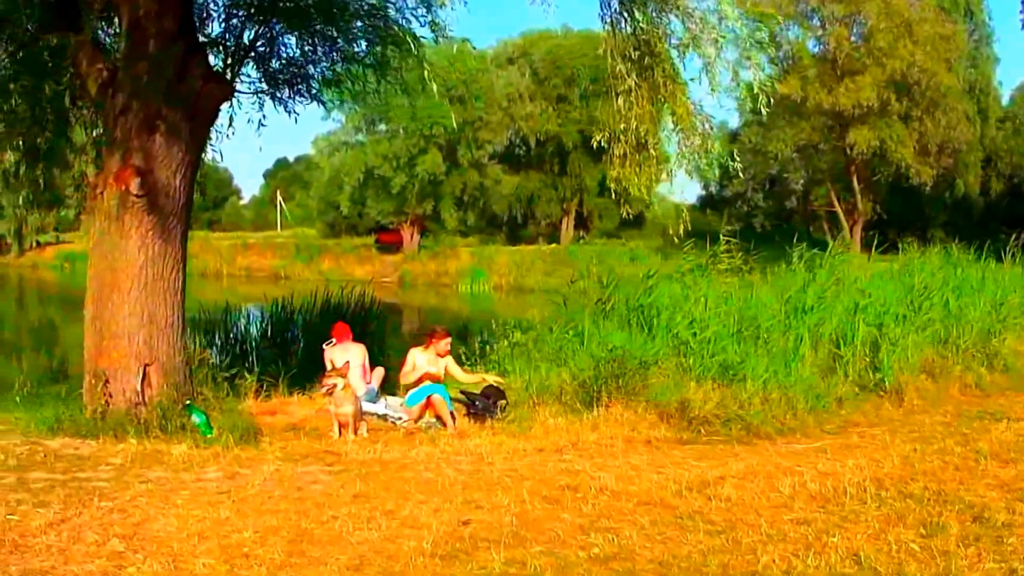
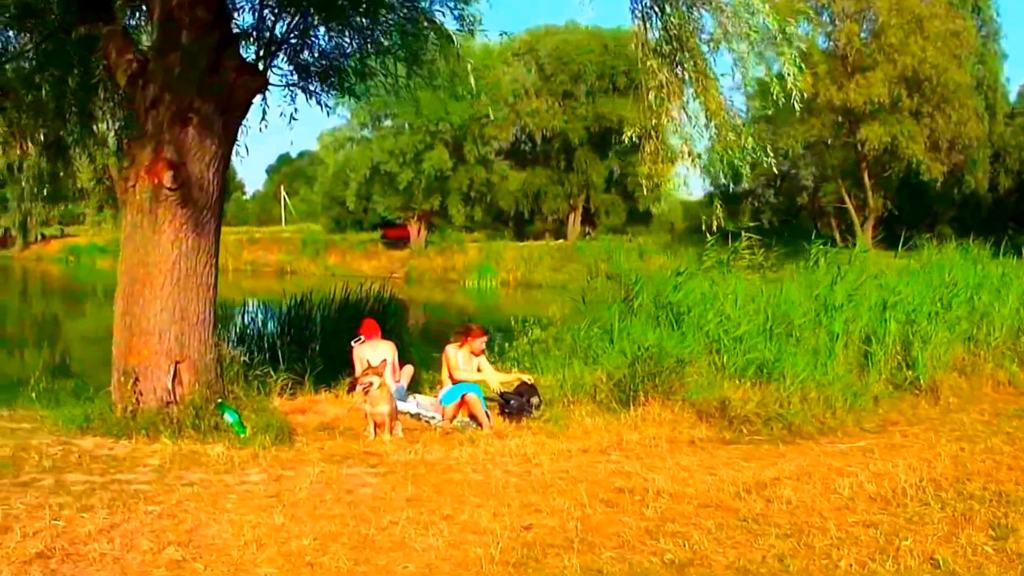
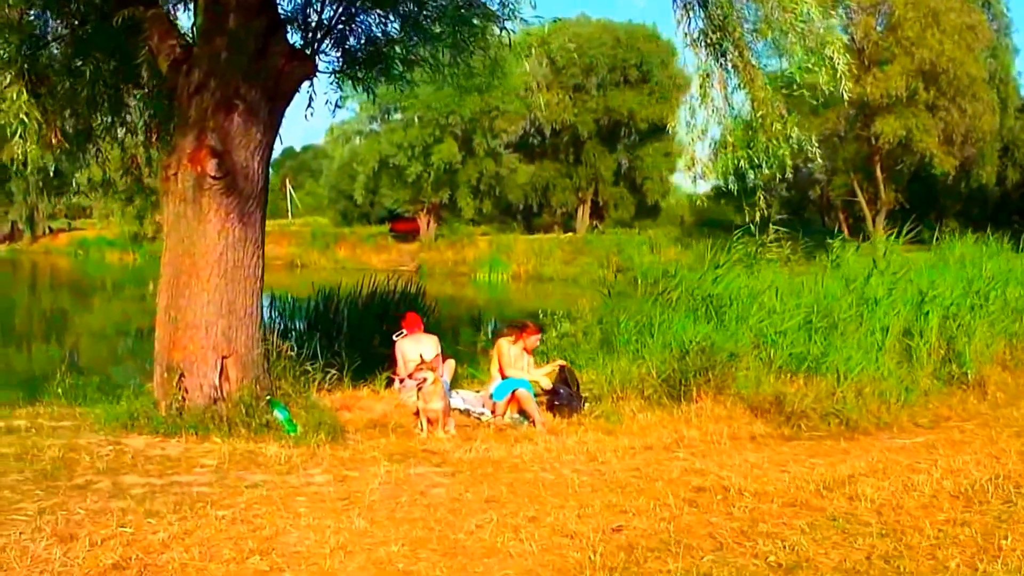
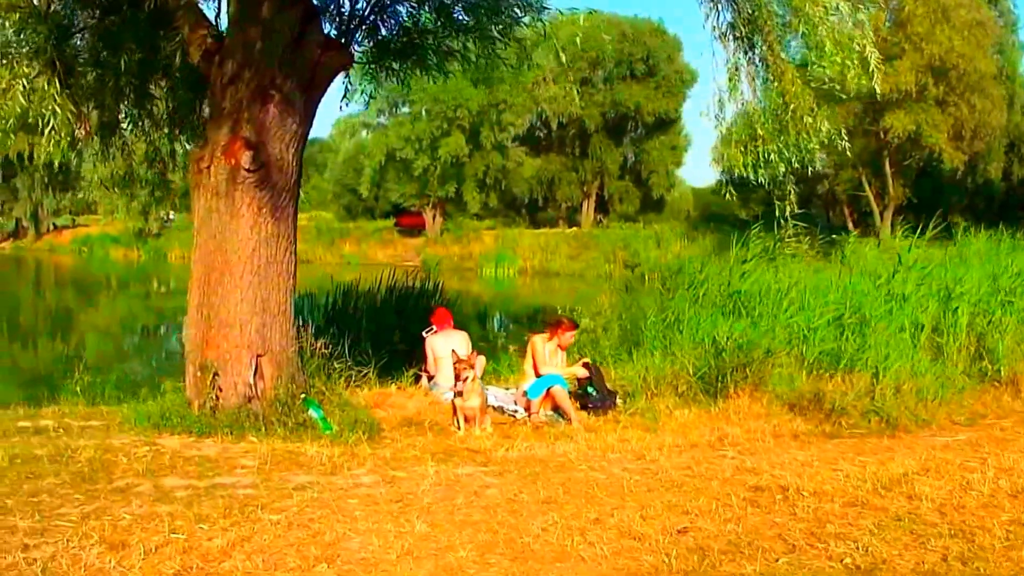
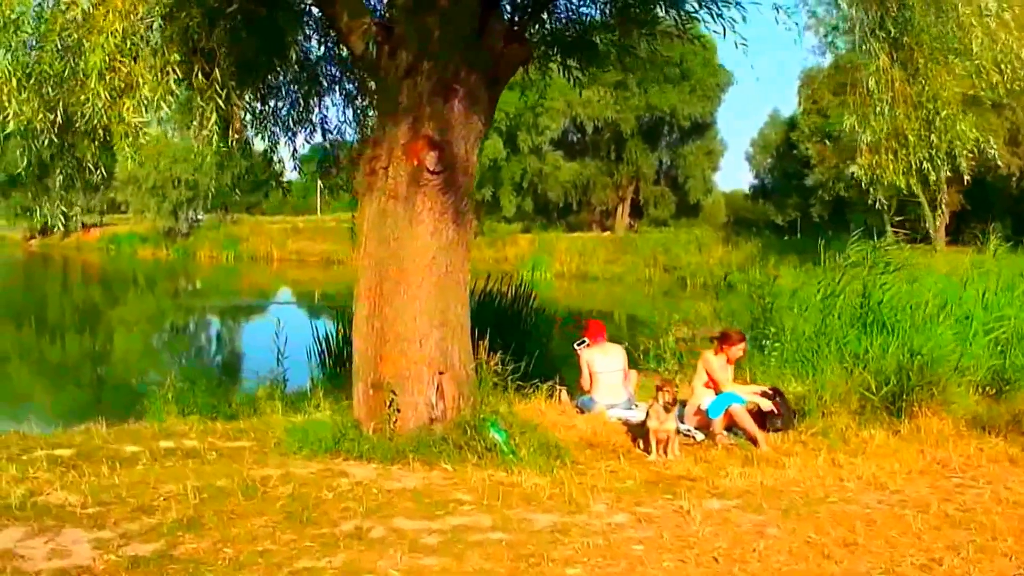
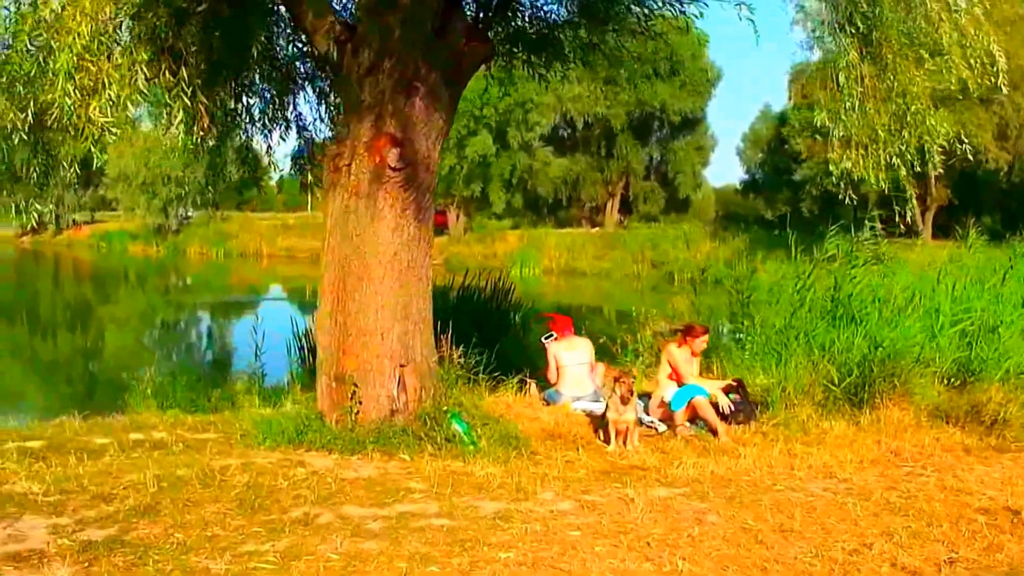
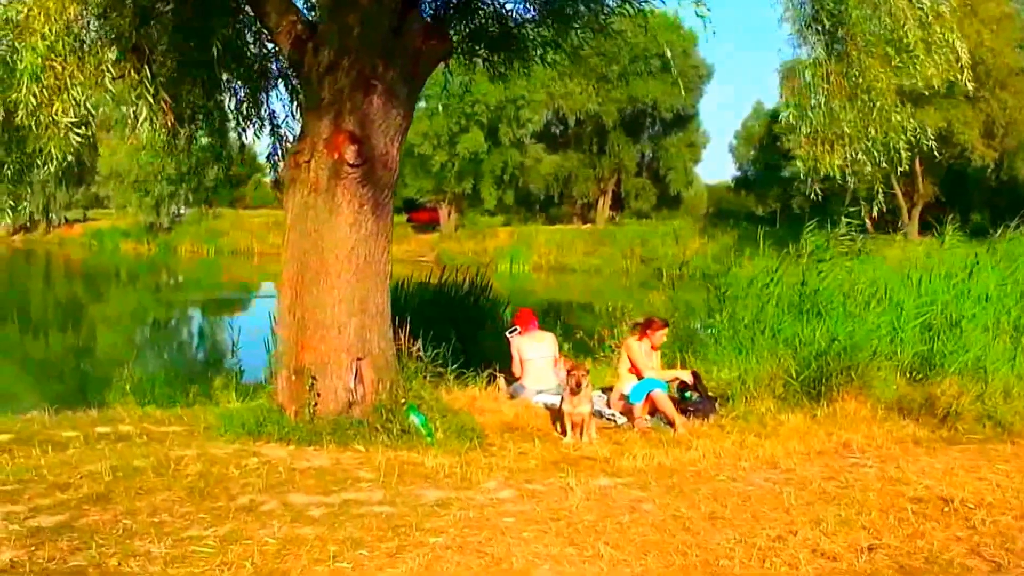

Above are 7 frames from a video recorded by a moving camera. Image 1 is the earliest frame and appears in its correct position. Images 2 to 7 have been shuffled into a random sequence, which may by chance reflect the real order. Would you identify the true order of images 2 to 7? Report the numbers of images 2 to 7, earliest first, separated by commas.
2, 3, 4, 7, 6, 5
